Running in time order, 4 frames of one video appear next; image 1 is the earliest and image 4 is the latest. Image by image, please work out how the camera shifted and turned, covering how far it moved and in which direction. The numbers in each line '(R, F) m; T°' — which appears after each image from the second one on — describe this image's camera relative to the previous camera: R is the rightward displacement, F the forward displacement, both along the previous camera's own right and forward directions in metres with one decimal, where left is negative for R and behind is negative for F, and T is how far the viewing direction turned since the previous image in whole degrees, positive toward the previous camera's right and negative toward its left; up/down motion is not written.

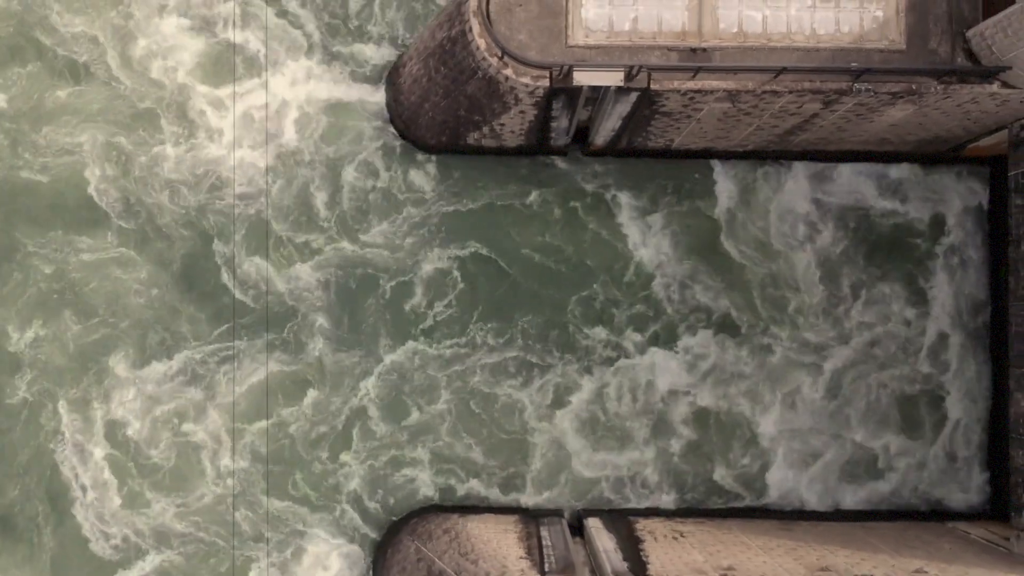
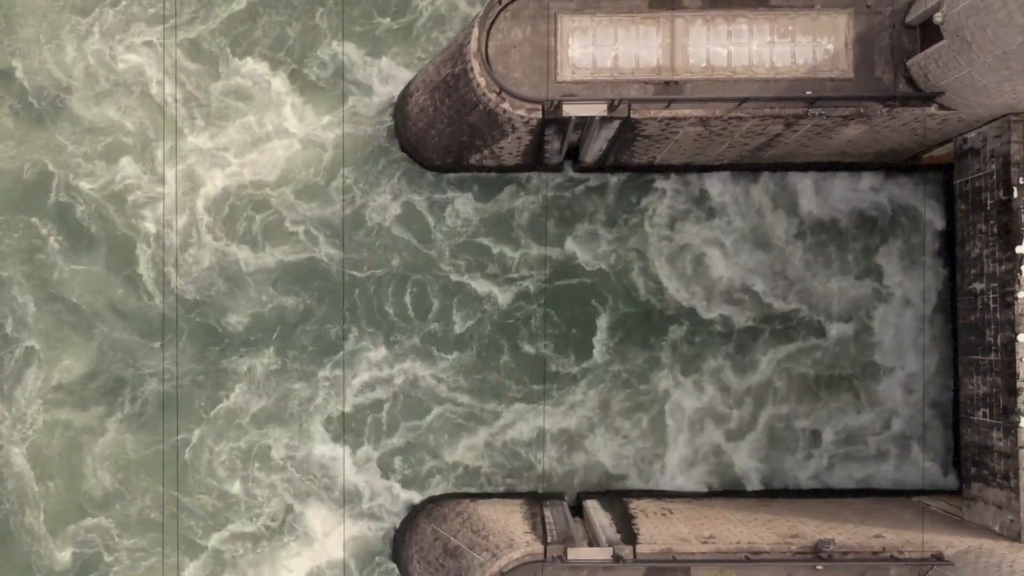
(0.0, -3.1) m; 0°
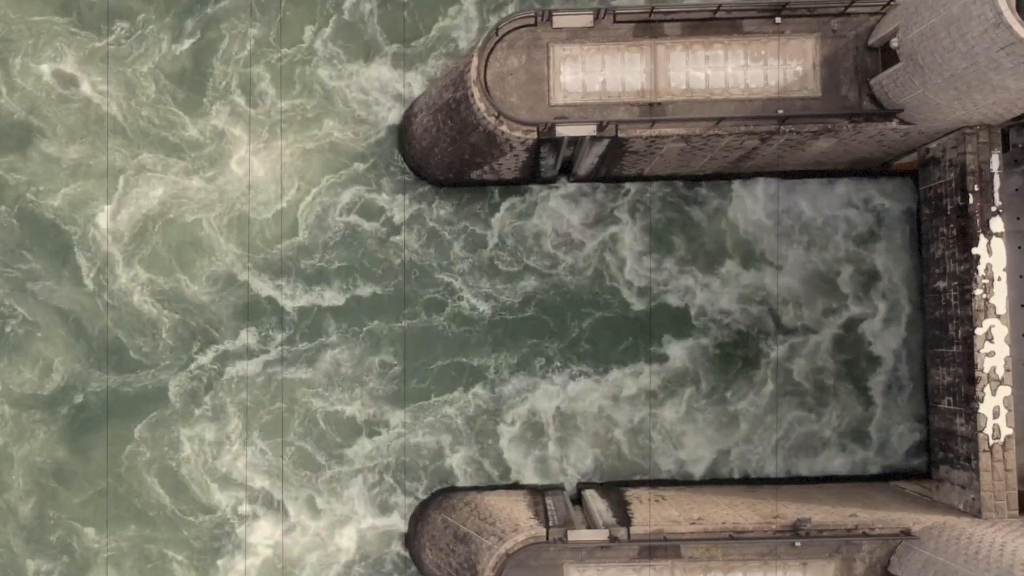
(-0.1, -2.3) m; 0°
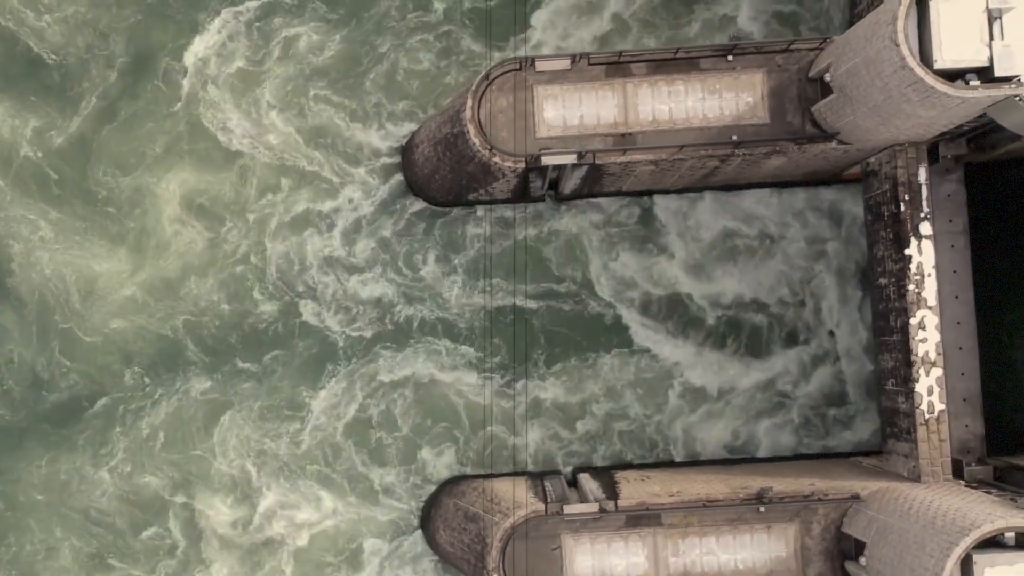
(0.0, -4.2) m; 0°
